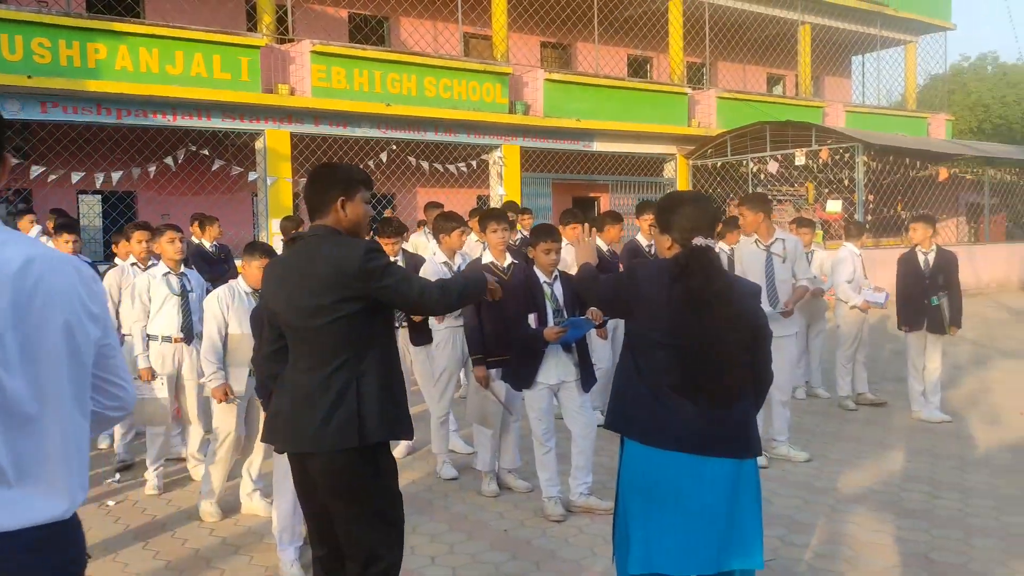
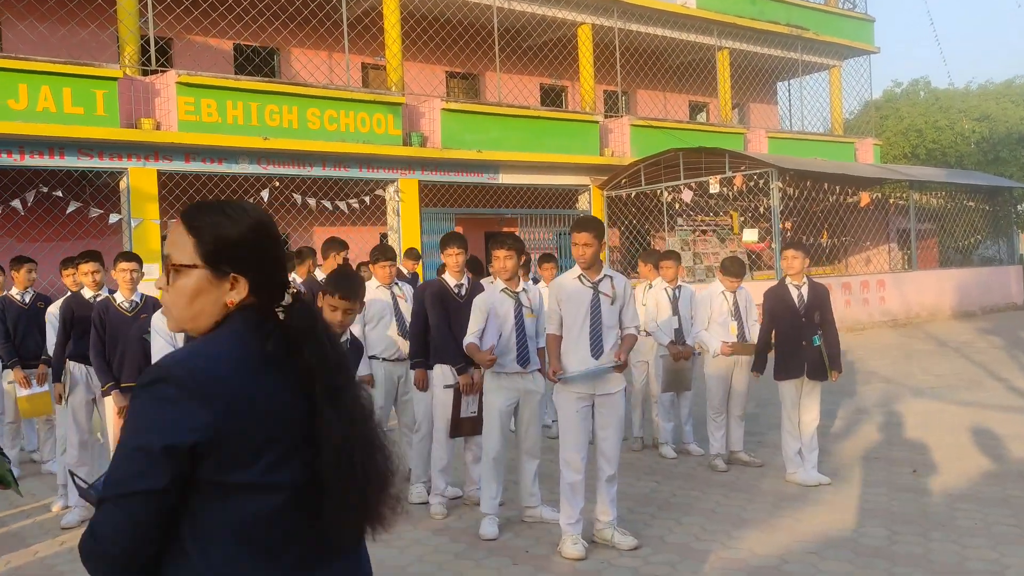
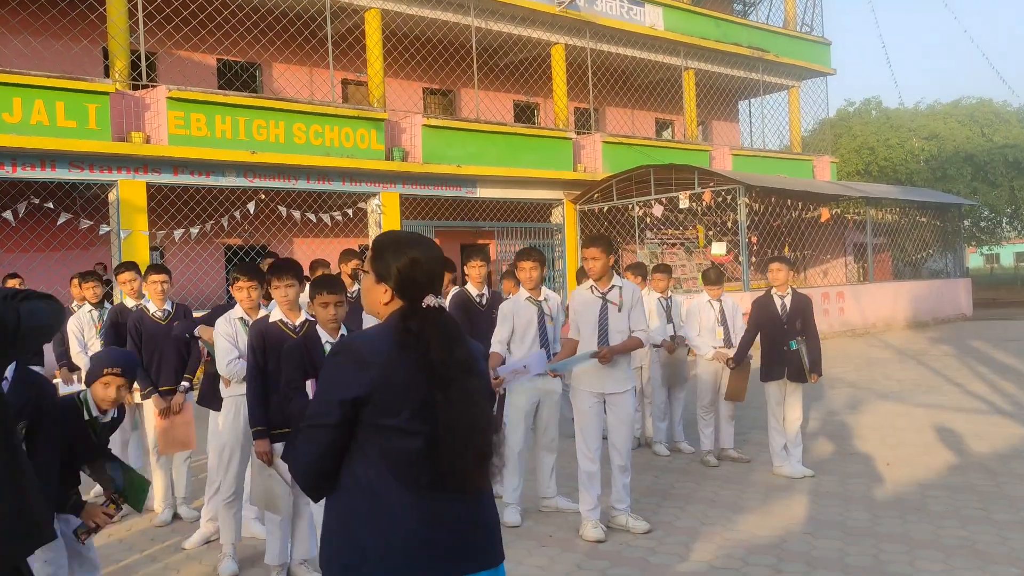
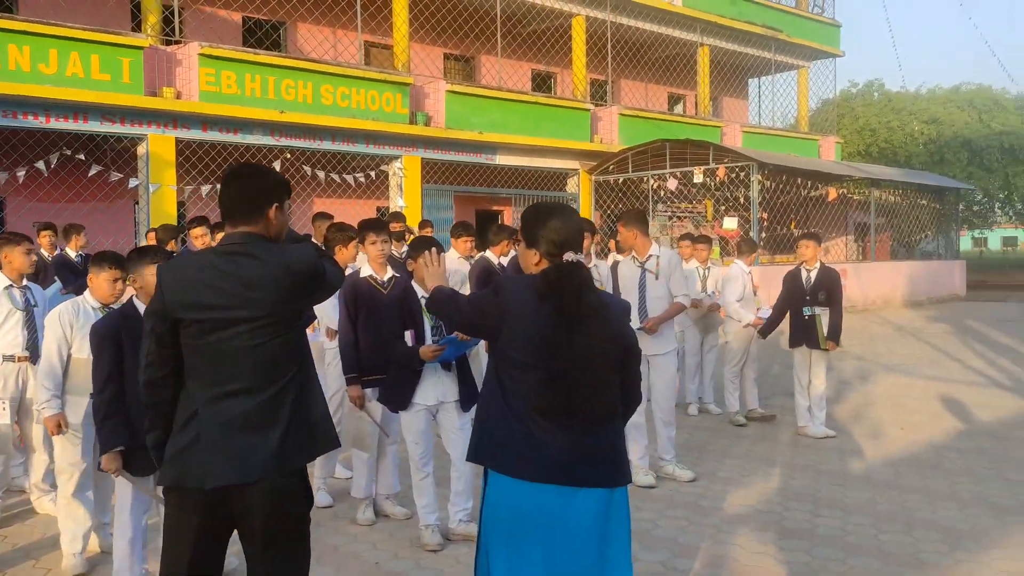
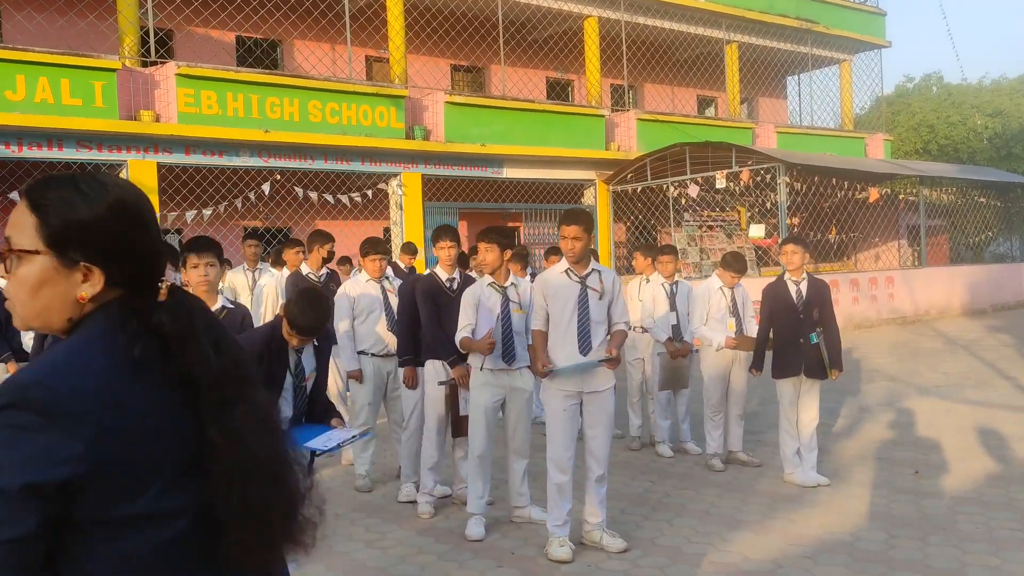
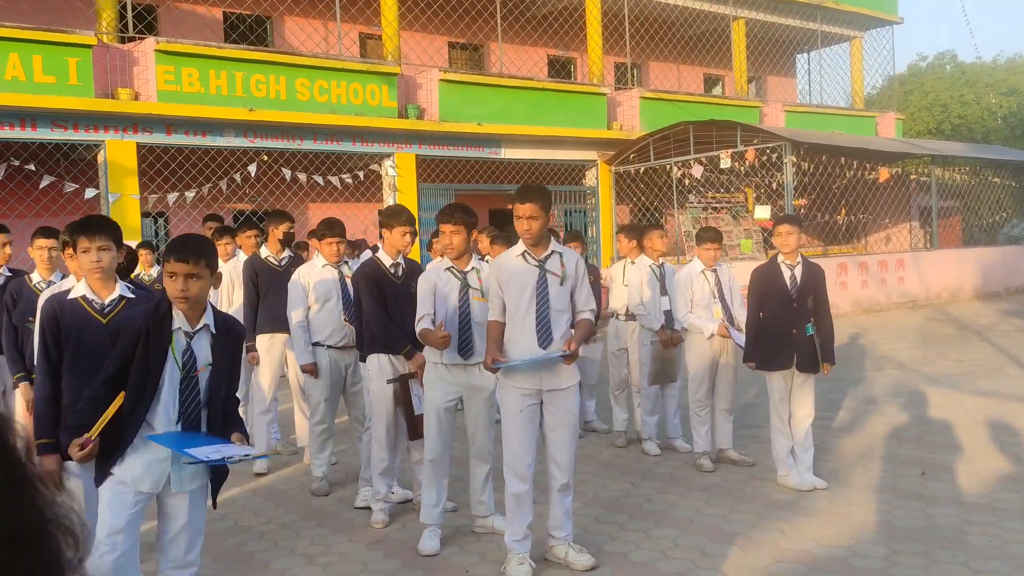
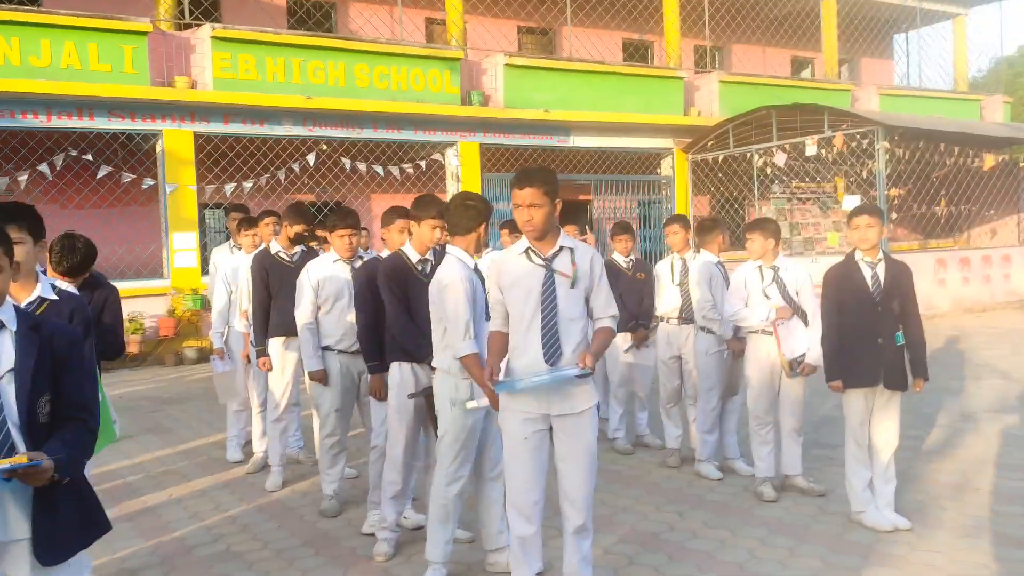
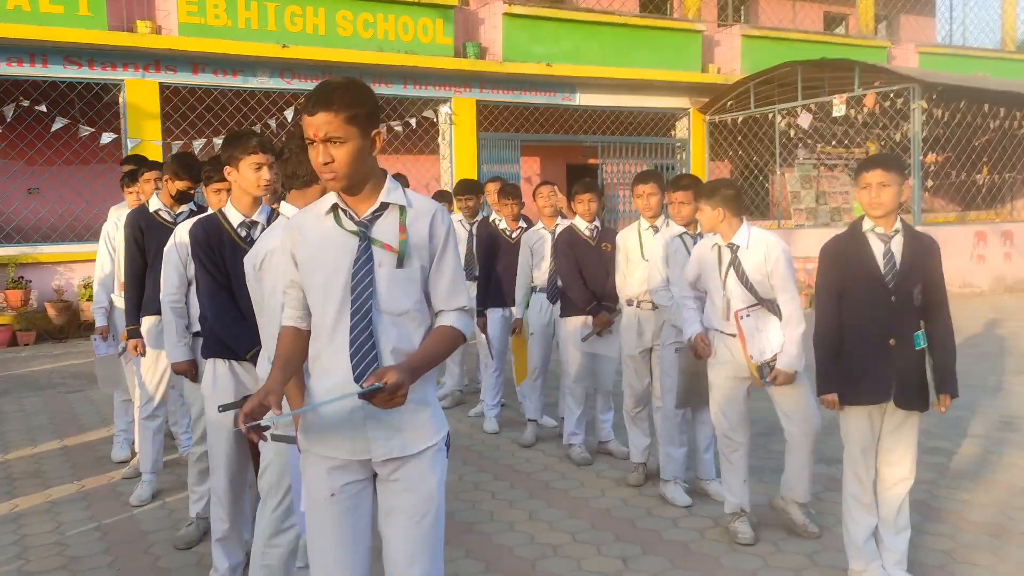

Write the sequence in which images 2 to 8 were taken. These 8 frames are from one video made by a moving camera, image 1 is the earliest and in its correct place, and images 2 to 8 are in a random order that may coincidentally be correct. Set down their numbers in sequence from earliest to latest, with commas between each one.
4, 3, 2, 5, 6, 7, 8
